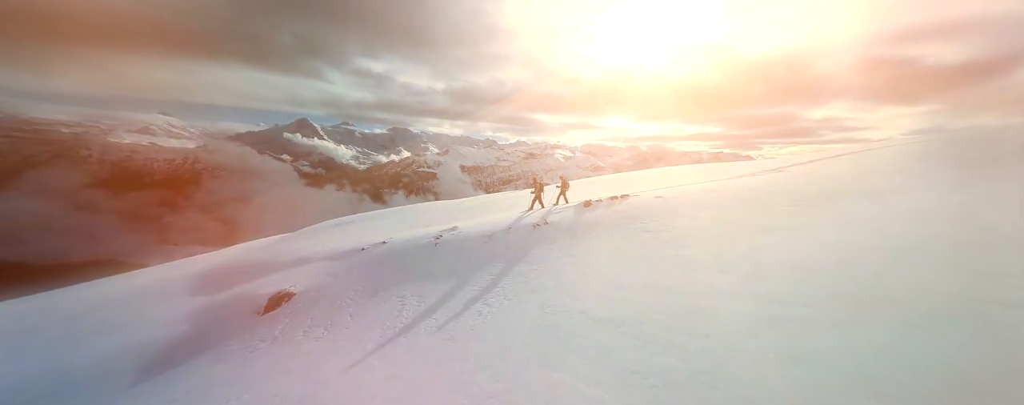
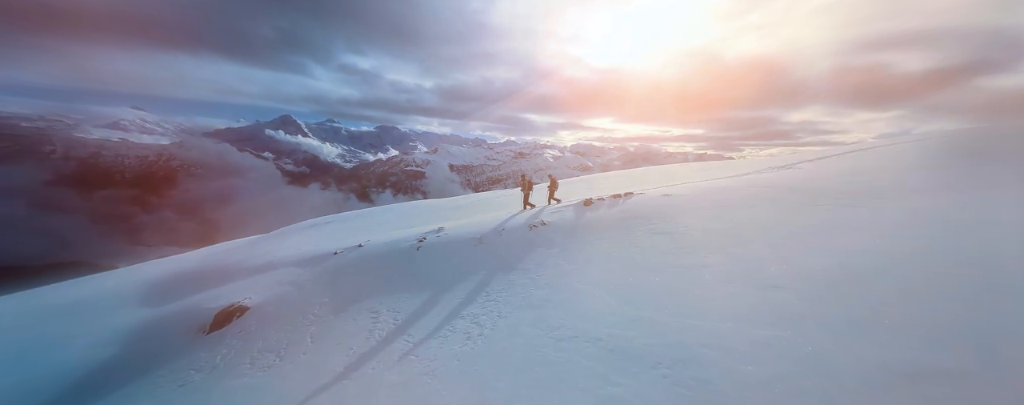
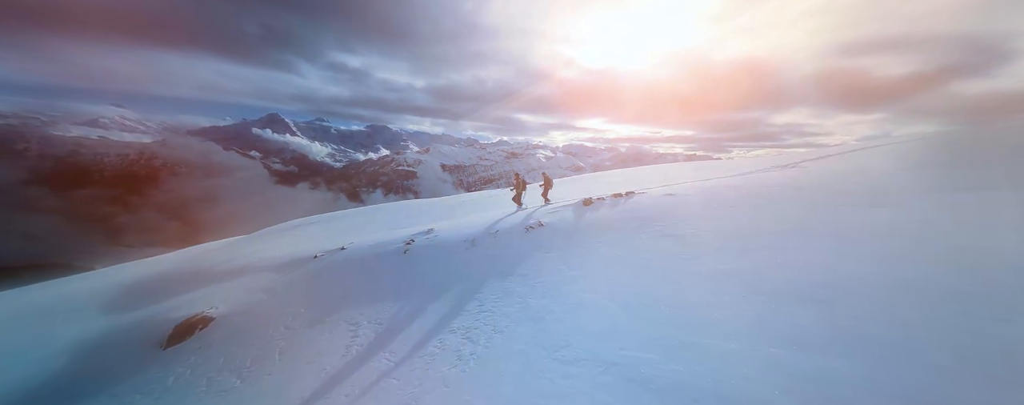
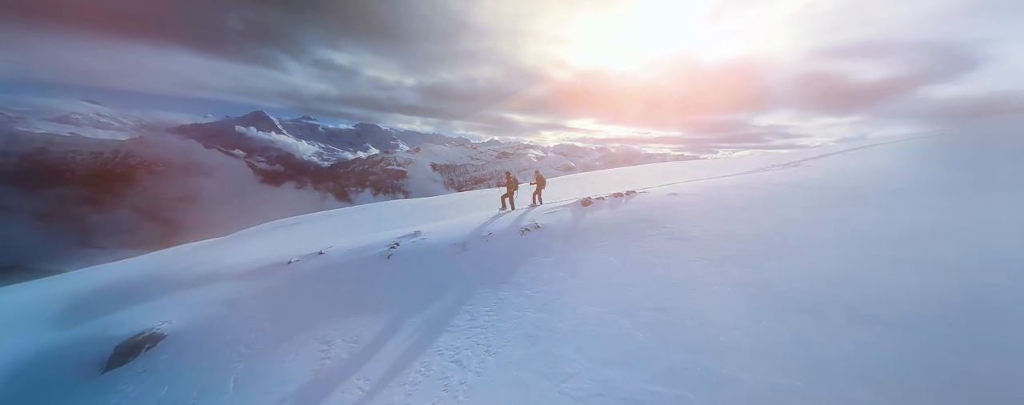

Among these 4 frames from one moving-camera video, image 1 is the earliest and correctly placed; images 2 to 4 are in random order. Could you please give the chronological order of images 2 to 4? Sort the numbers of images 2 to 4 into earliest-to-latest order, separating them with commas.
2, 3, 4
